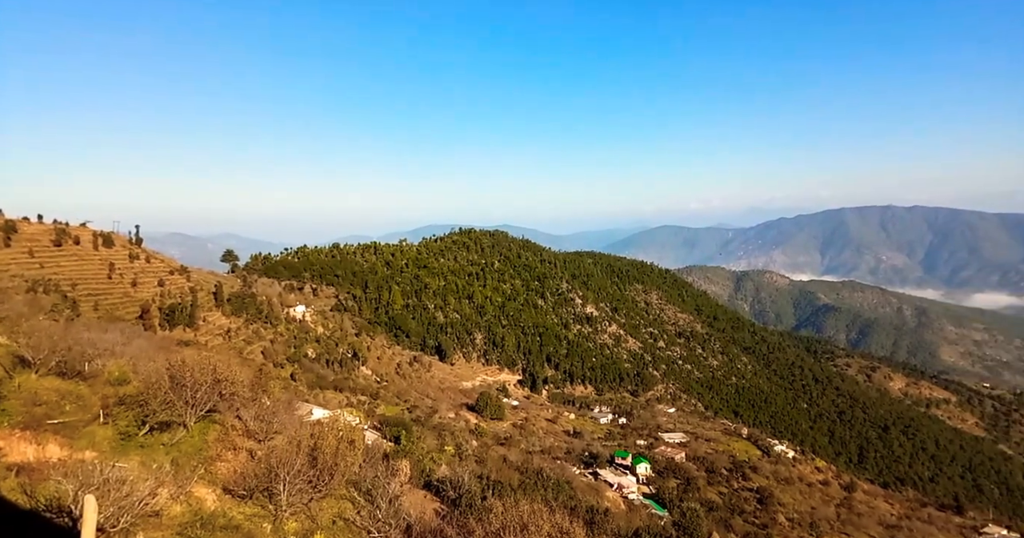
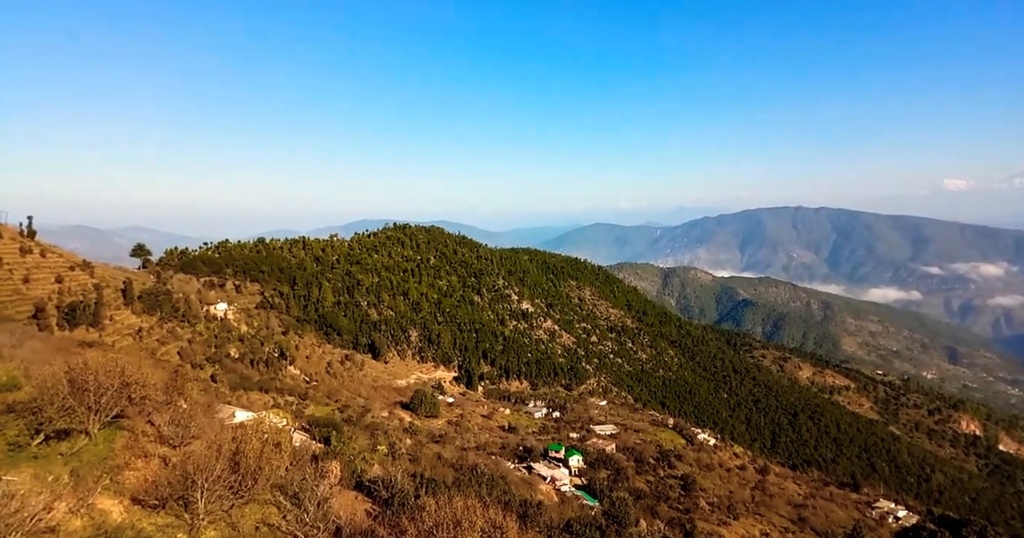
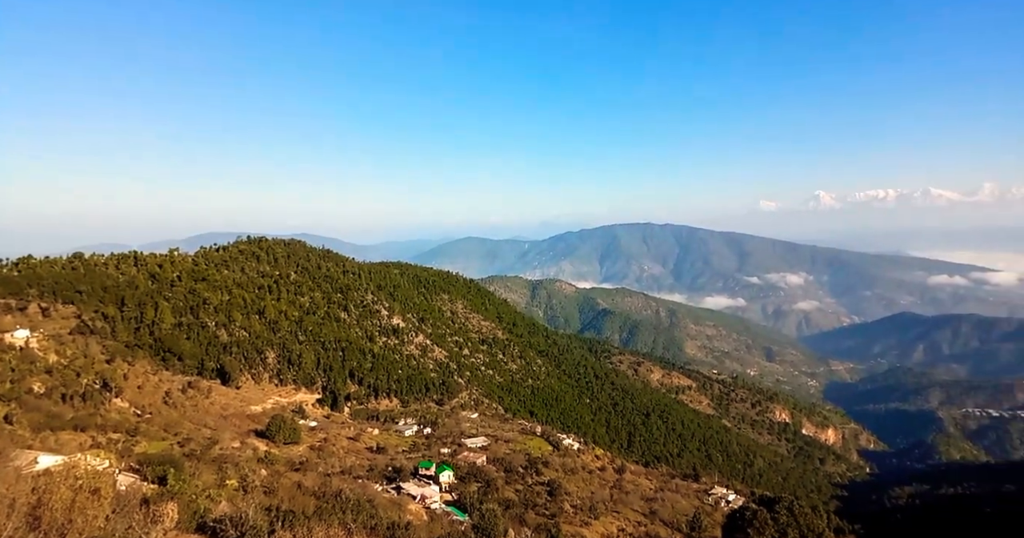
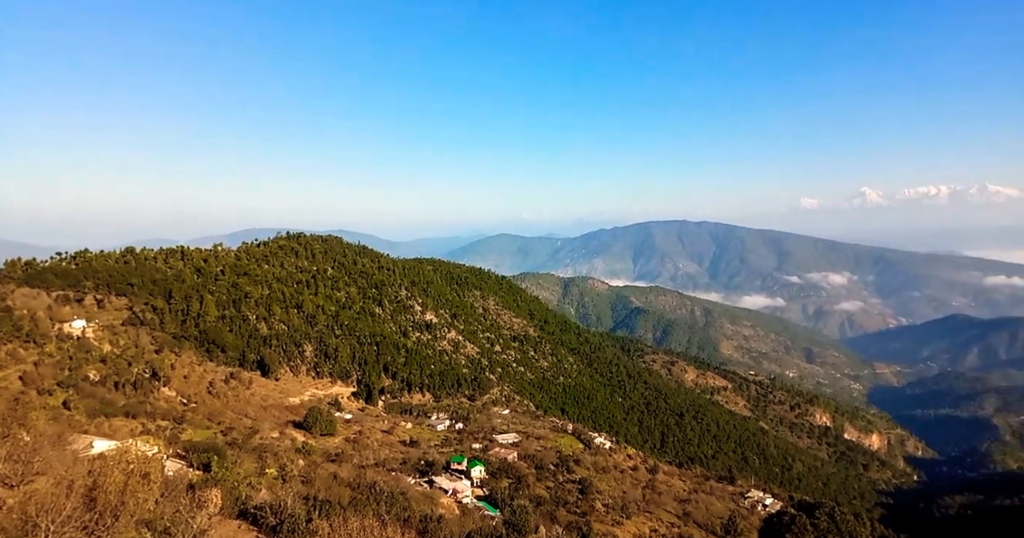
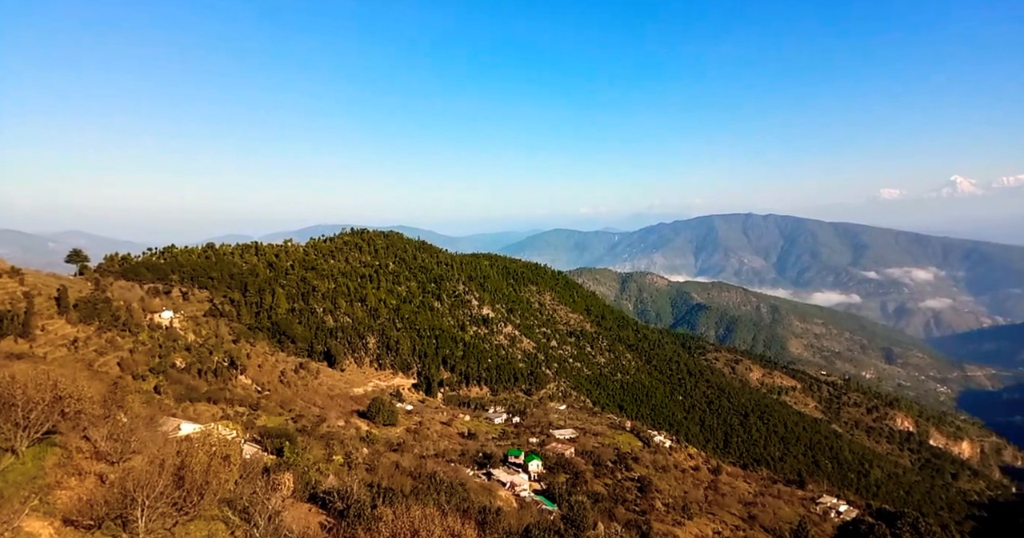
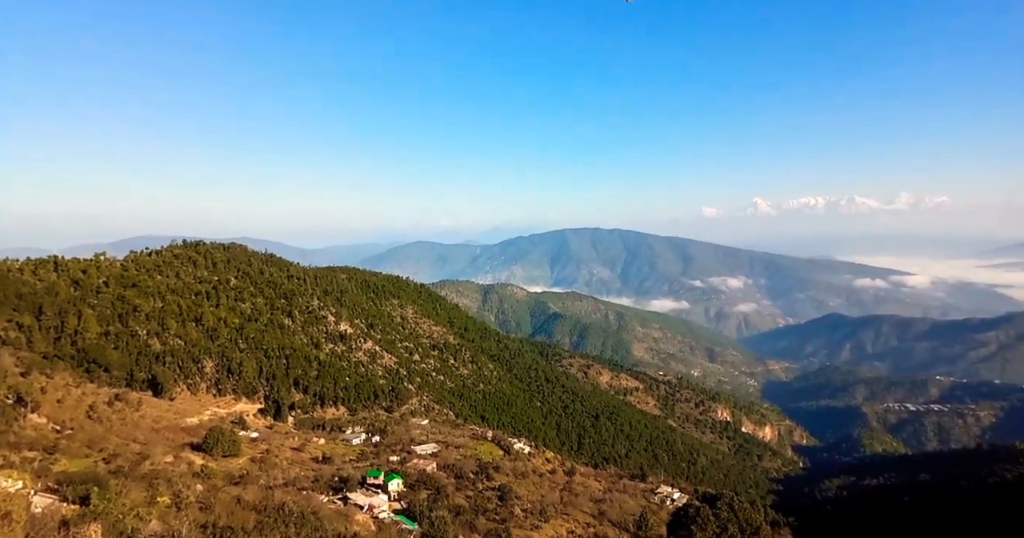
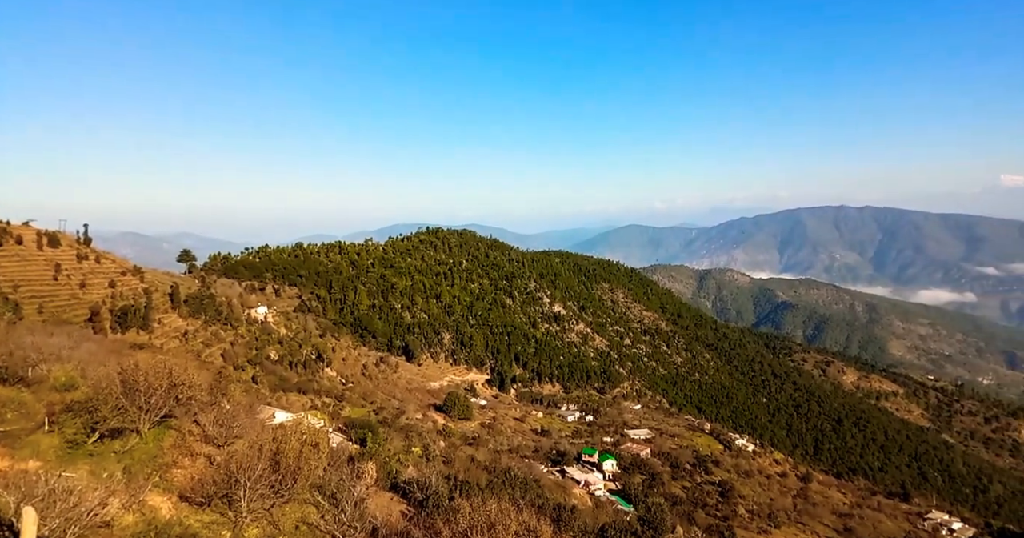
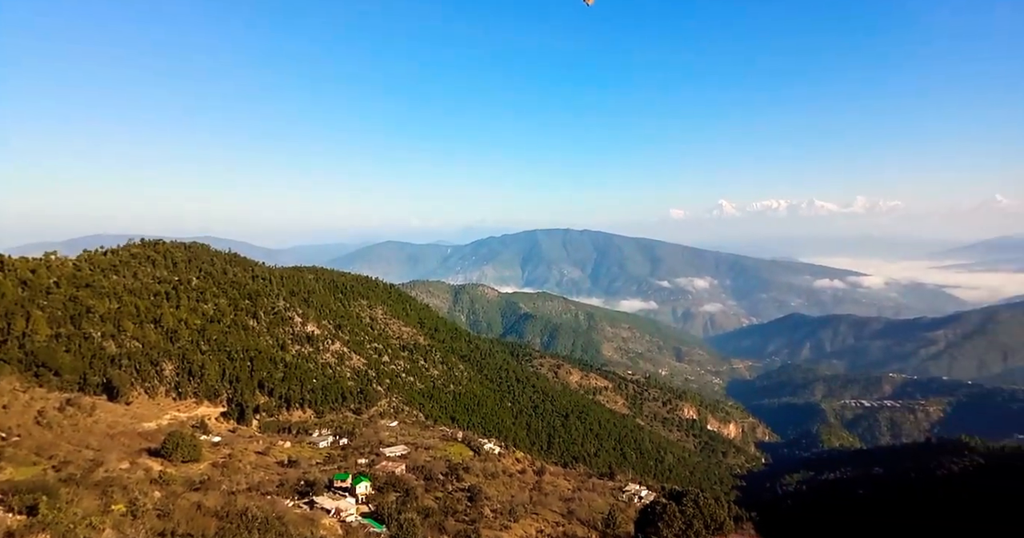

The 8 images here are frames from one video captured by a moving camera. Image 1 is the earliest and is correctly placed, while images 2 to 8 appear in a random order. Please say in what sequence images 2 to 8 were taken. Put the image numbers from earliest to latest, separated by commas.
7, 2, 5, 4, 3, 6, 8
